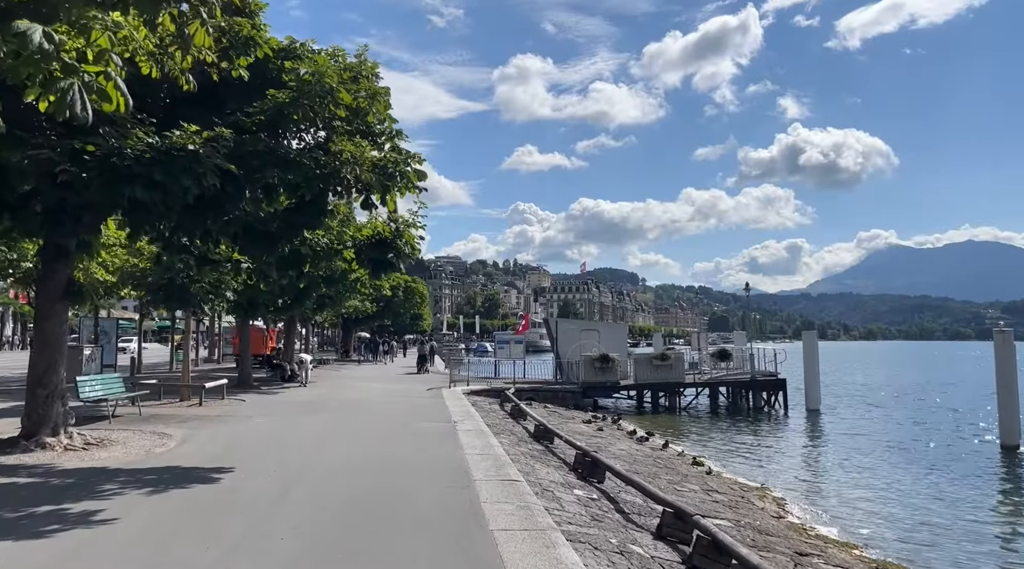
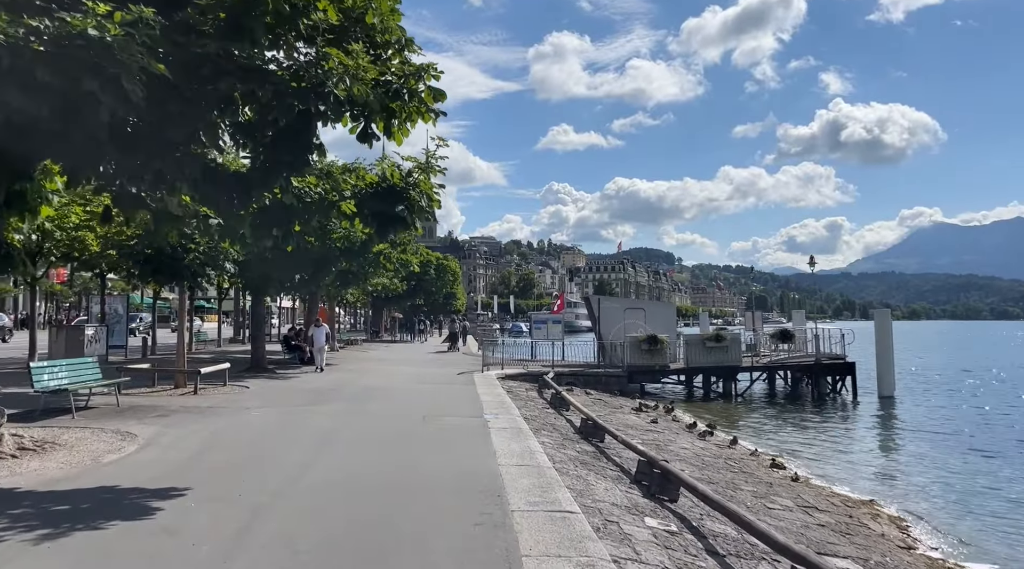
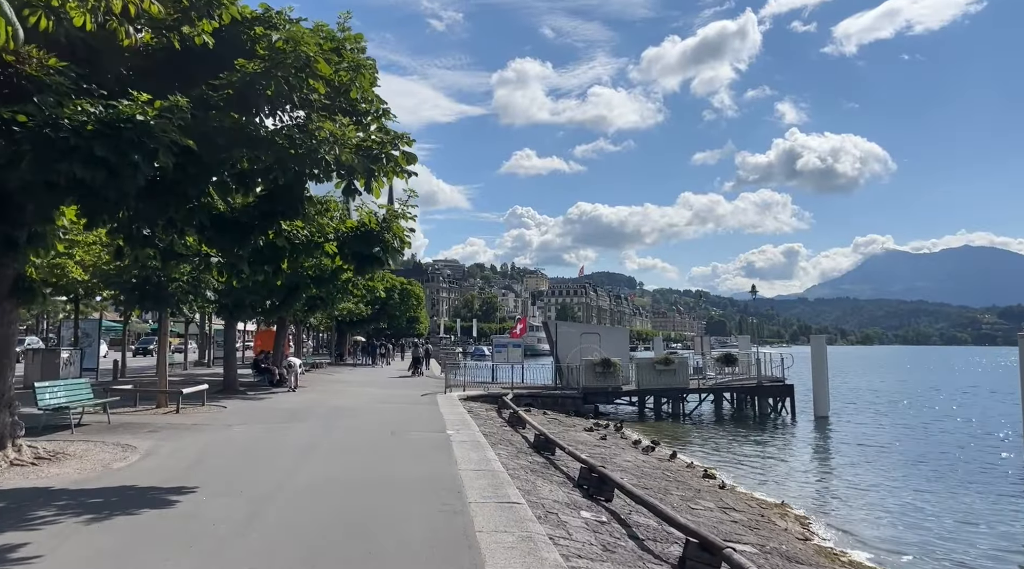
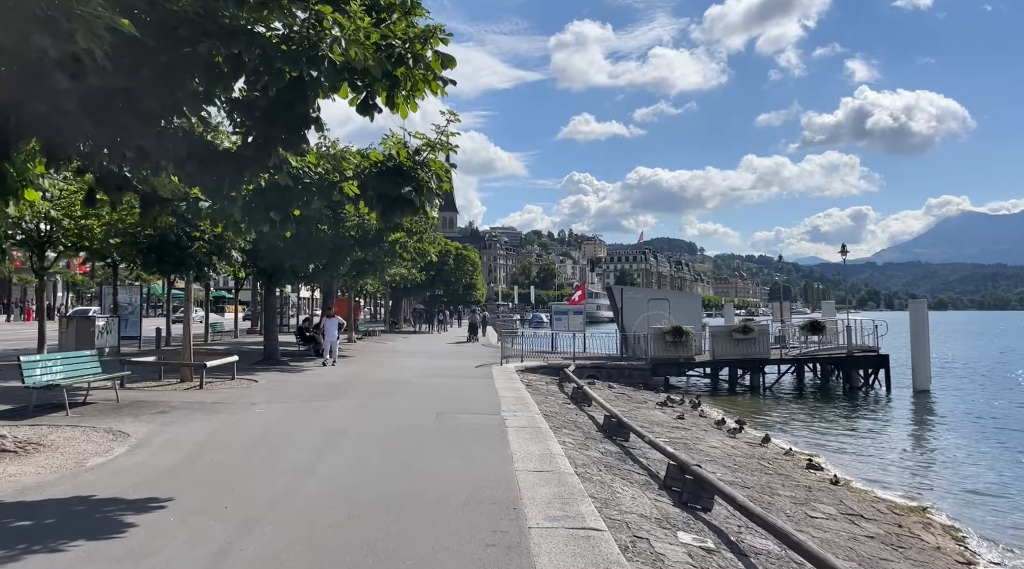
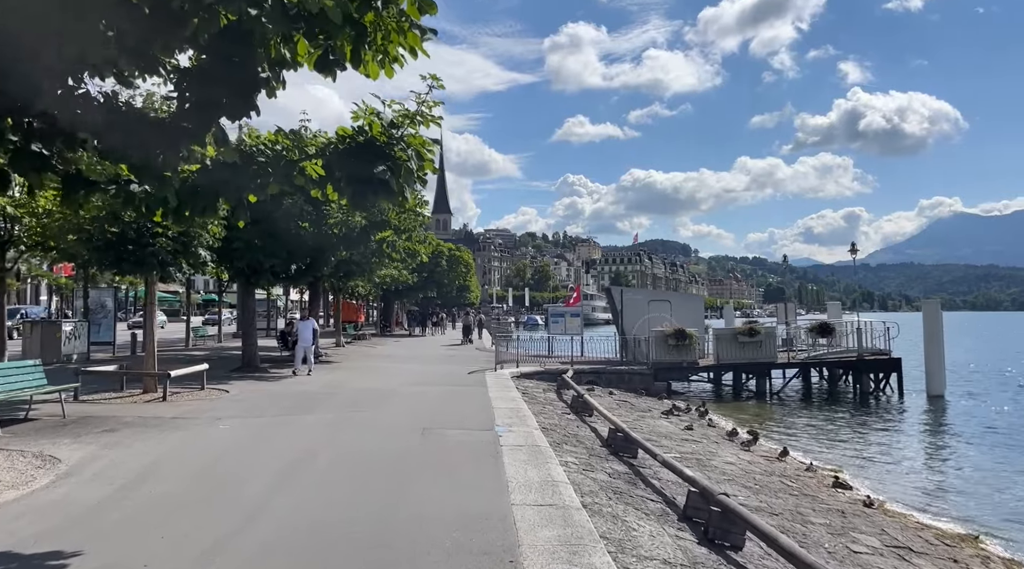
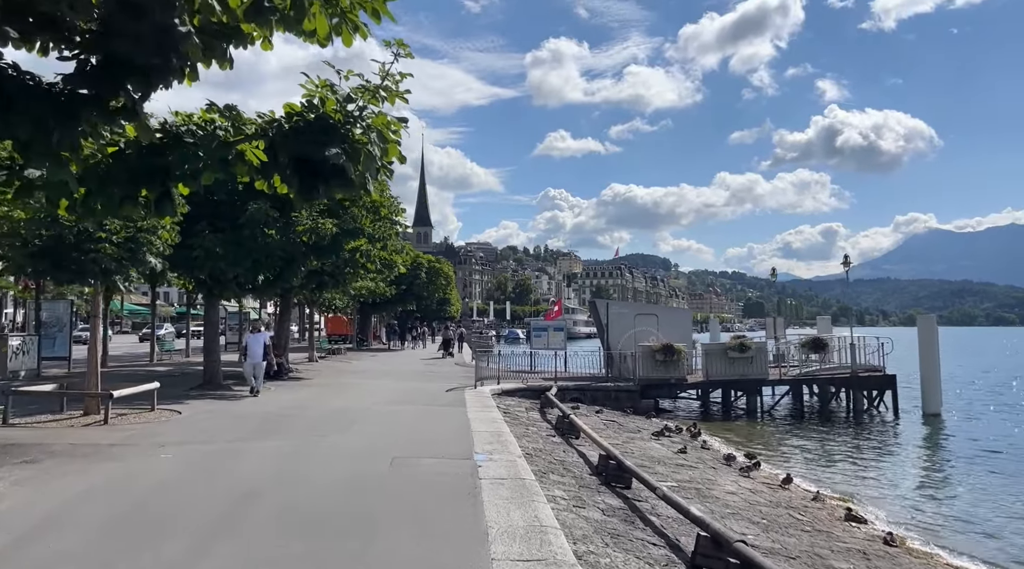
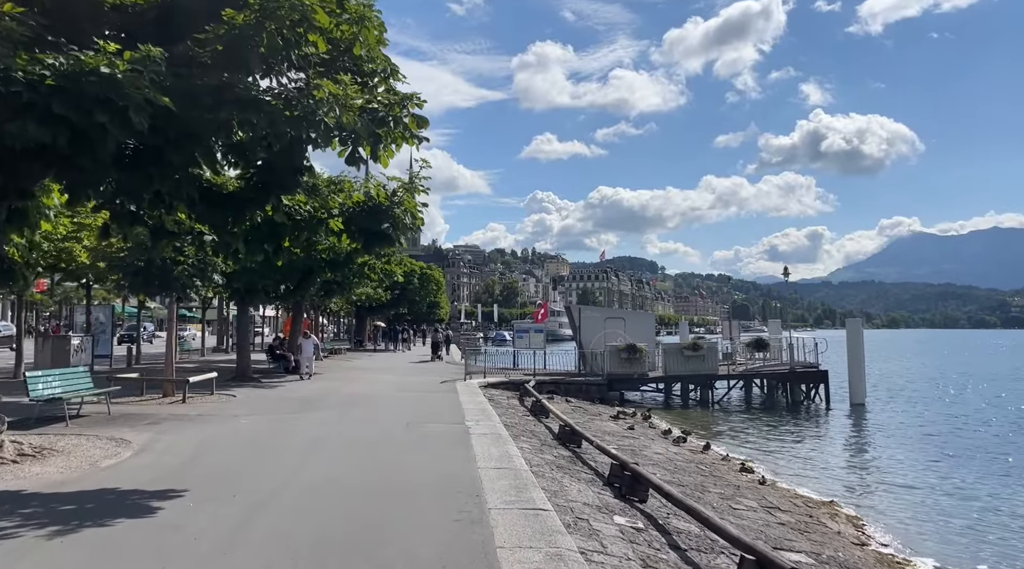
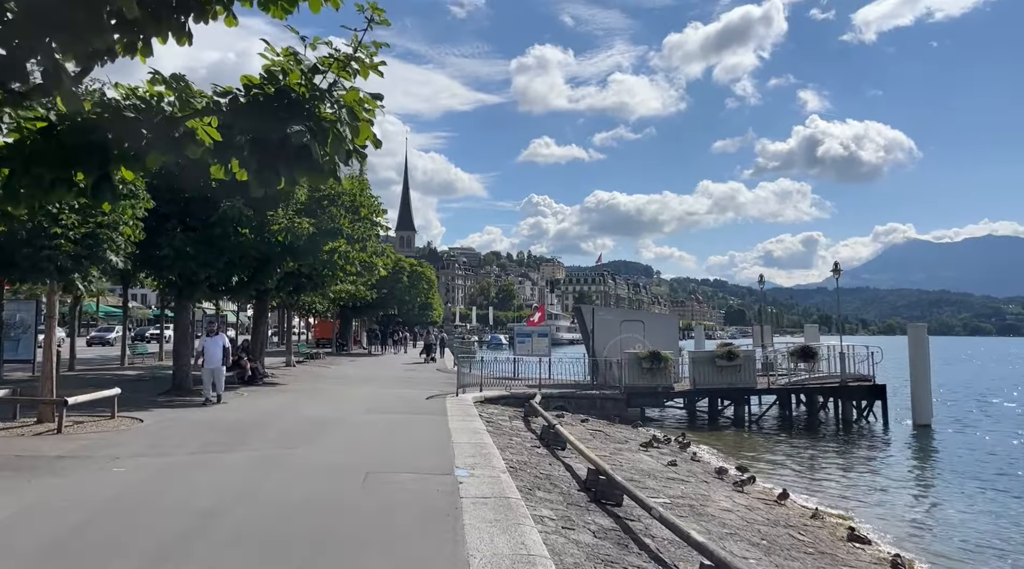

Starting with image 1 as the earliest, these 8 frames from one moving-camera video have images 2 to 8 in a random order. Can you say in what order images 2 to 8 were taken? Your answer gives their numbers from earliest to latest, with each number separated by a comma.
3, 7, 2, 4, 5, 6, 8
